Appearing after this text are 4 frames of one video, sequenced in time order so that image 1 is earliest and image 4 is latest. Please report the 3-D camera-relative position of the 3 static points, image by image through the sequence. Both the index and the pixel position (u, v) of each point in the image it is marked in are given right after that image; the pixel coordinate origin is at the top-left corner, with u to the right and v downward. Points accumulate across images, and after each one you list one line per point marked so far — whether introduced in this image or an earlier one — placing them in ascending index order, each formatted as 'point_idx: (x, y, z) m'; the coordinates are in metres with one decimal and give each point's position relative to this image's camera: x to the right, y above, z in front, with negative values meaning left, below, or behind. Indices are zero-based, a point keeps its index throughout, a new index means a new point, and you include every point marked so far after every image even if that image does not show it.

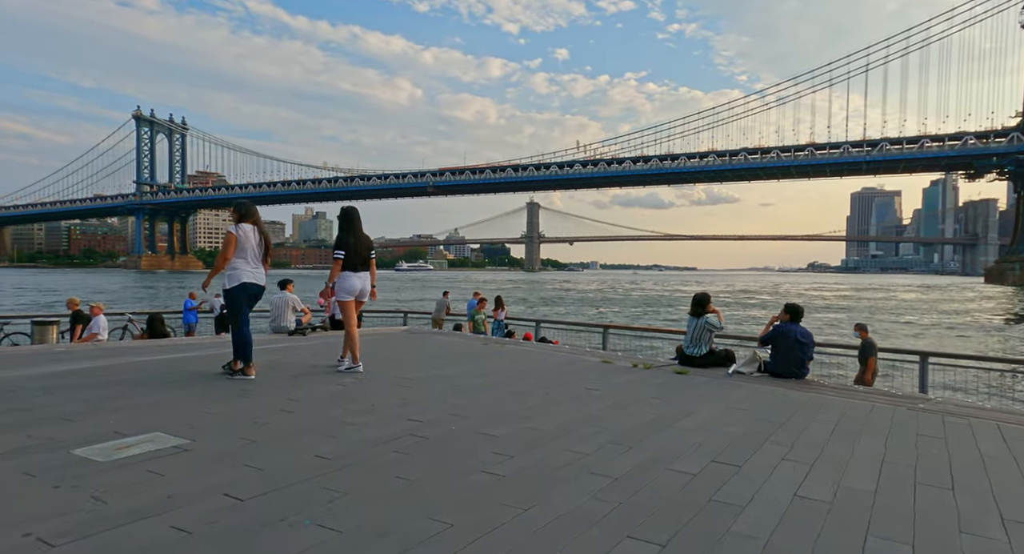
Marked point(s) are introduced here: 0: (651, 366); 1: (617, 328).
0: (+1.5, -0.9, +6.5) m
1: (+2.1, -1.0, +12.5) m
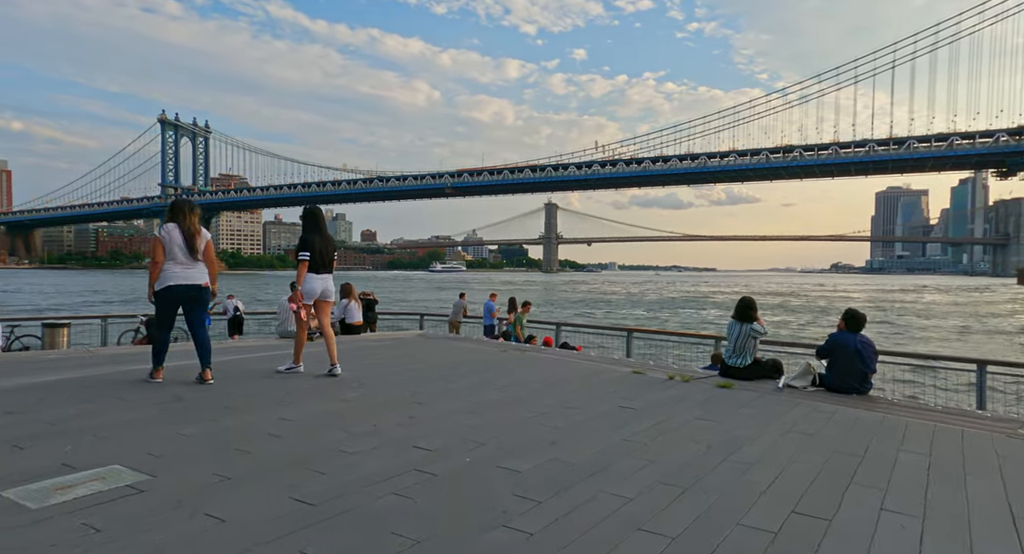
0: (+1.7, -1.0, +5.9) m
1: (+2.5, -1.0, +11.8) m
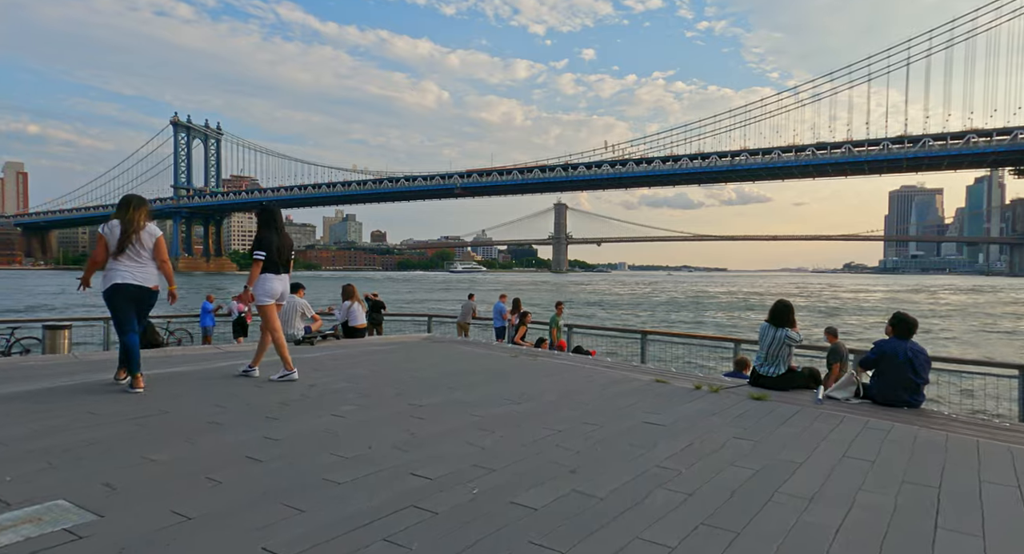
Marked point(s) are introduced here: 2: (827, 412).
0: (+1.8, -1.0, +5.4) m
1: (+2.6, -1.1, +11.3) m
2: (+2.3, -1.0, +4.5) m
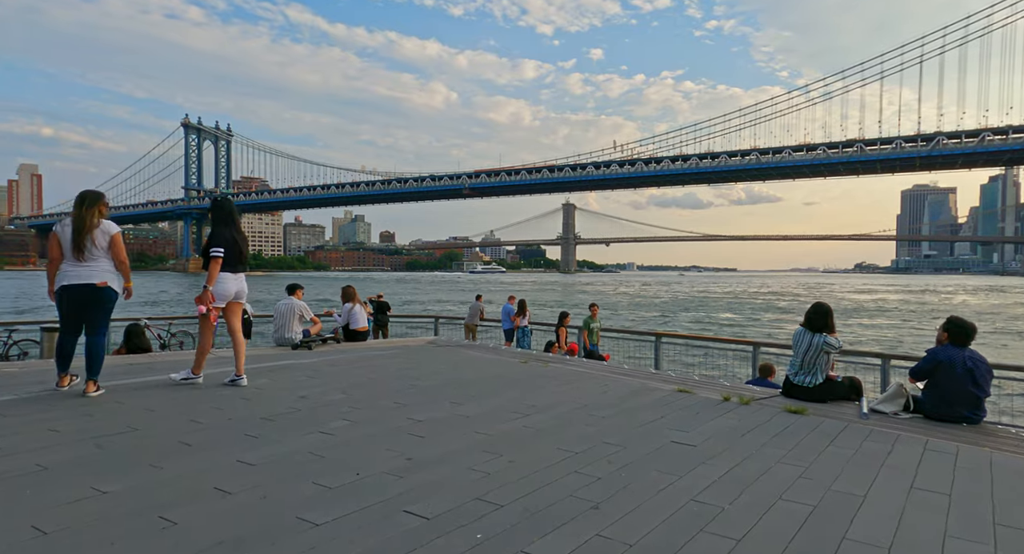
0: (+1.9, -1.0, +4.9) m
1: (+2.8, -1.1, +10.8) m
2: (+2.3, -1.0, +4.0) m
